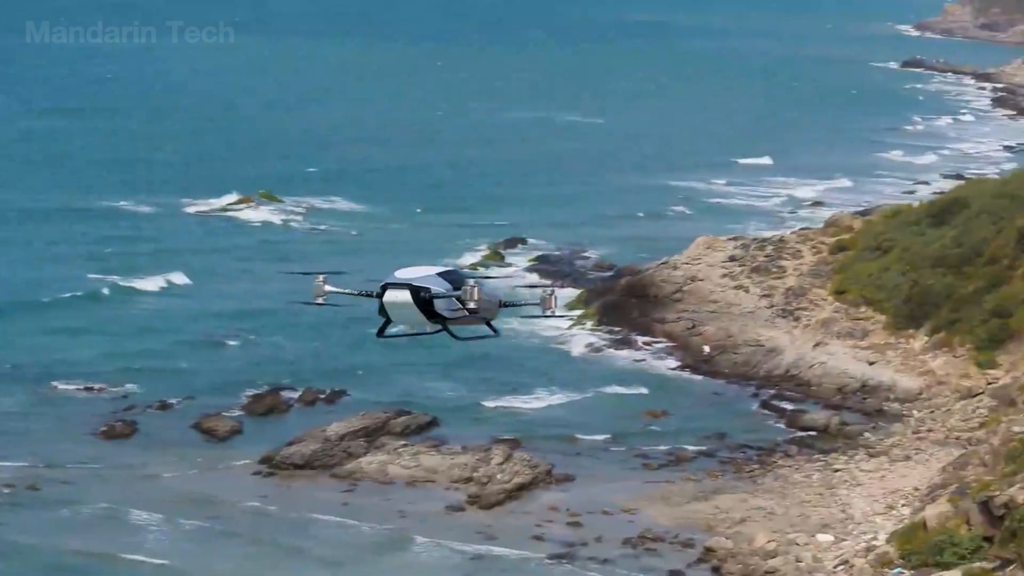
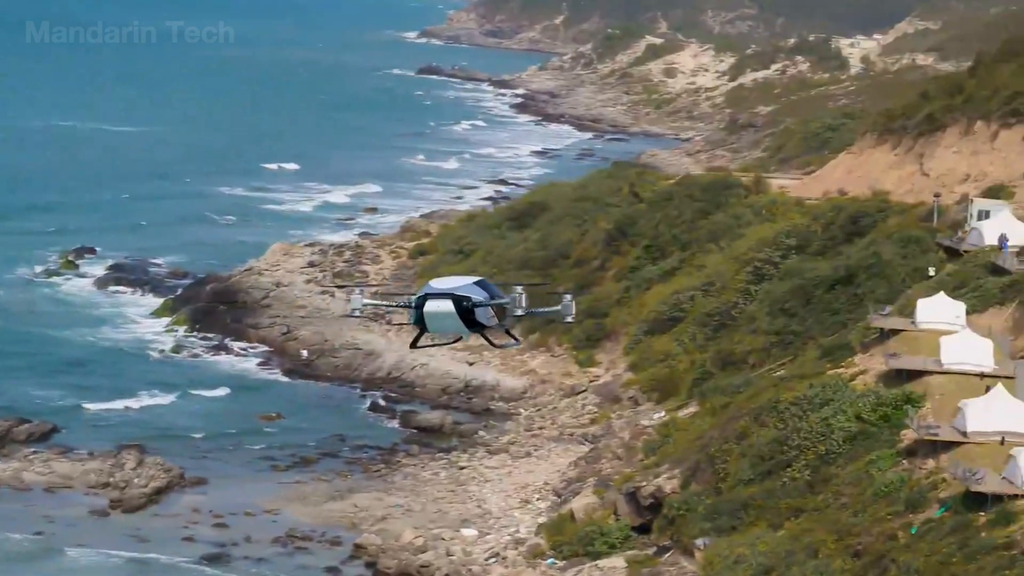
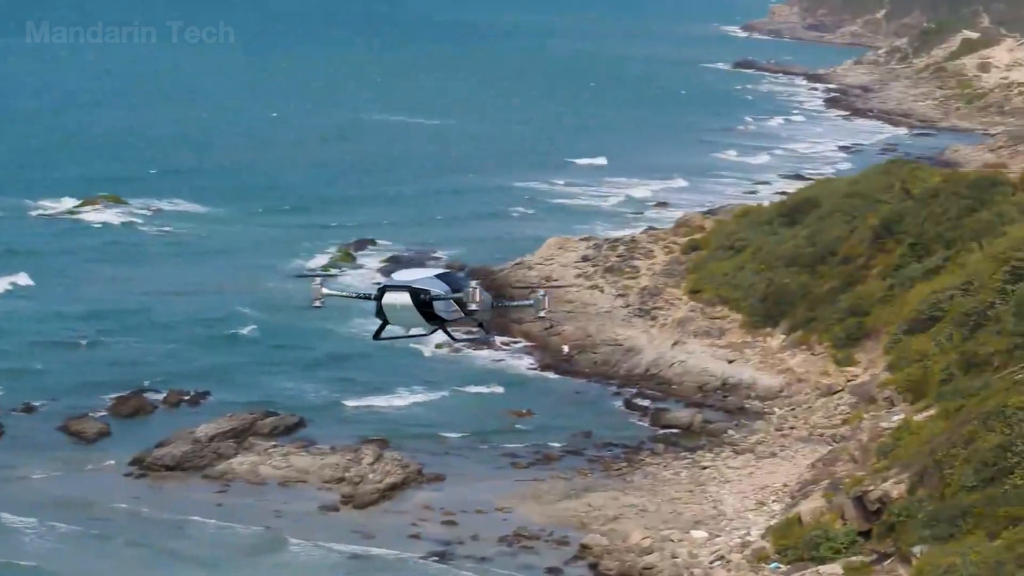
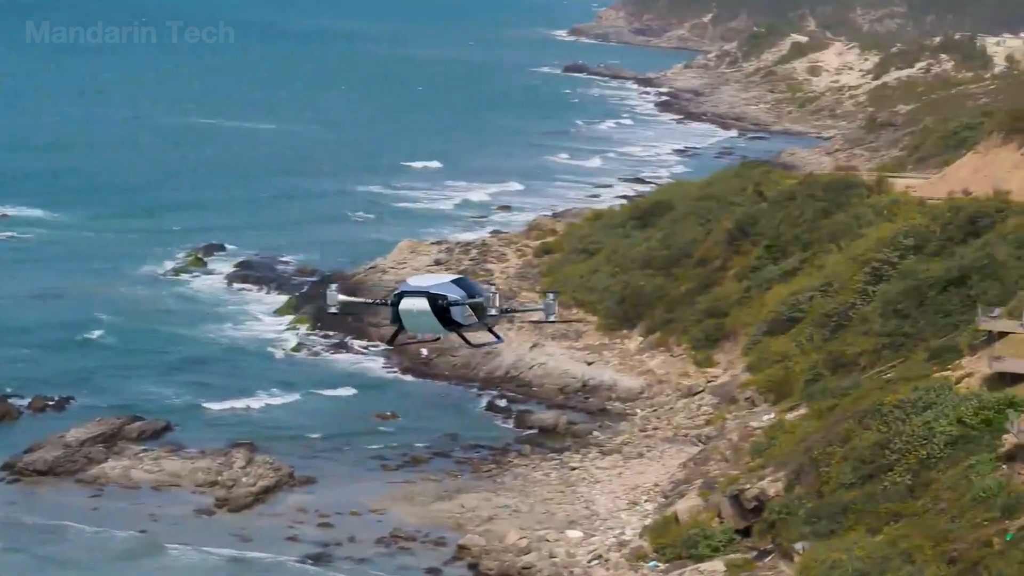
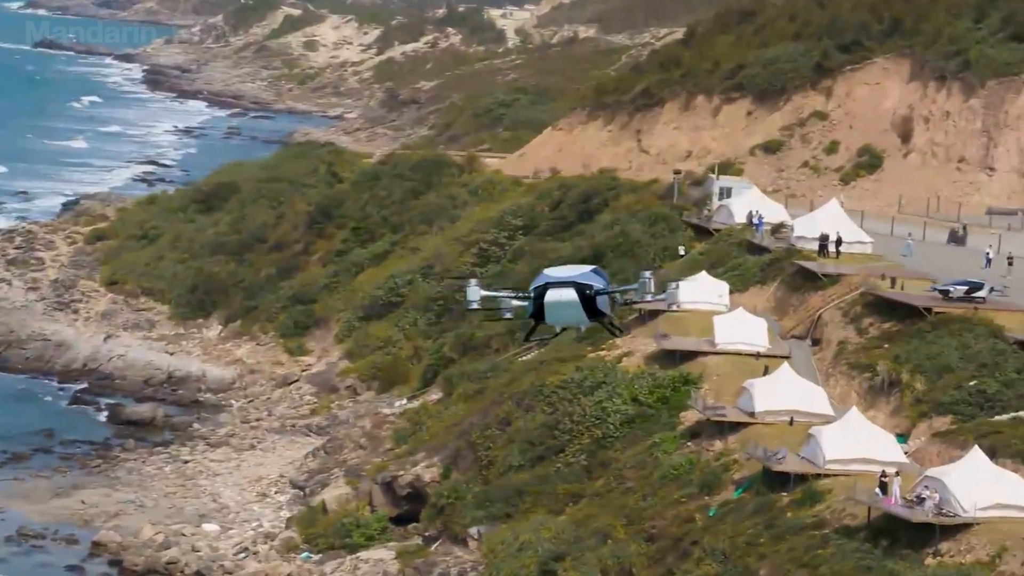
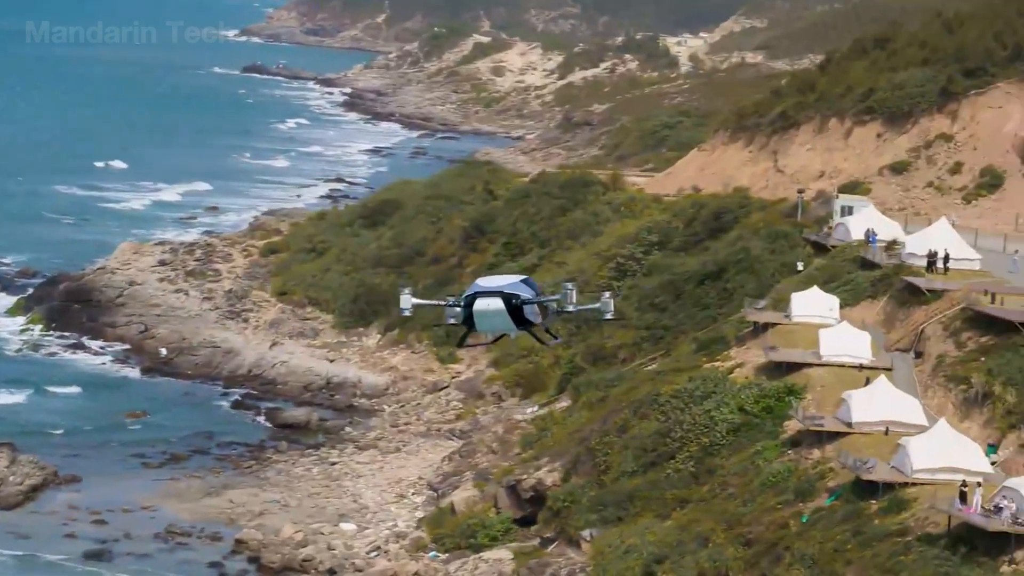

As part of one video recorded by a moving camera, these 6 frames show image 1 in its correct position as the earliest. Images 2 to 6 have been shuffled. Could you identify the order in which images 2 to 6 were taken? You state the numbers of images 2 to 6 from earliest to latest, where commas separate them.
3, 4, 2, 6, 5
